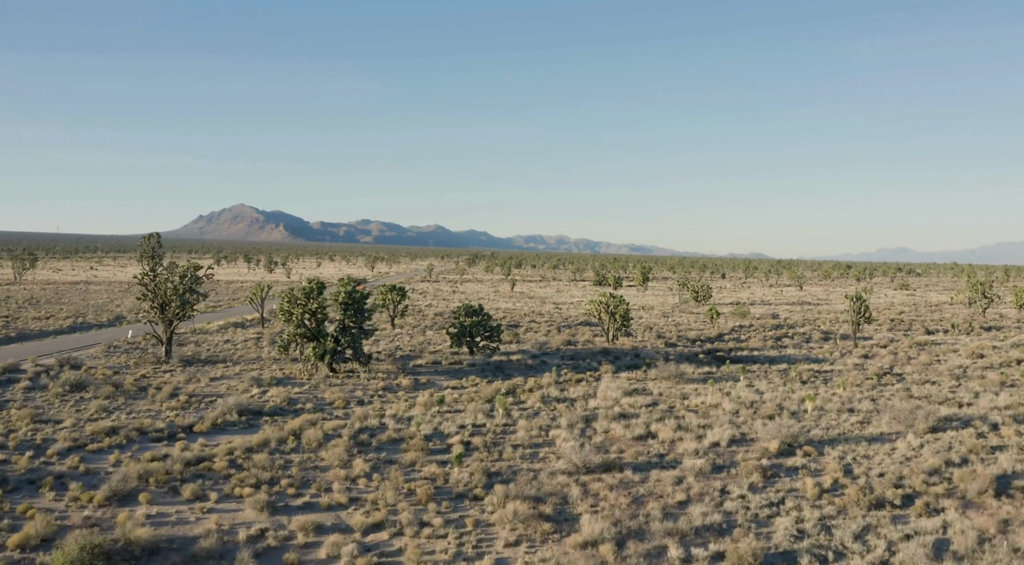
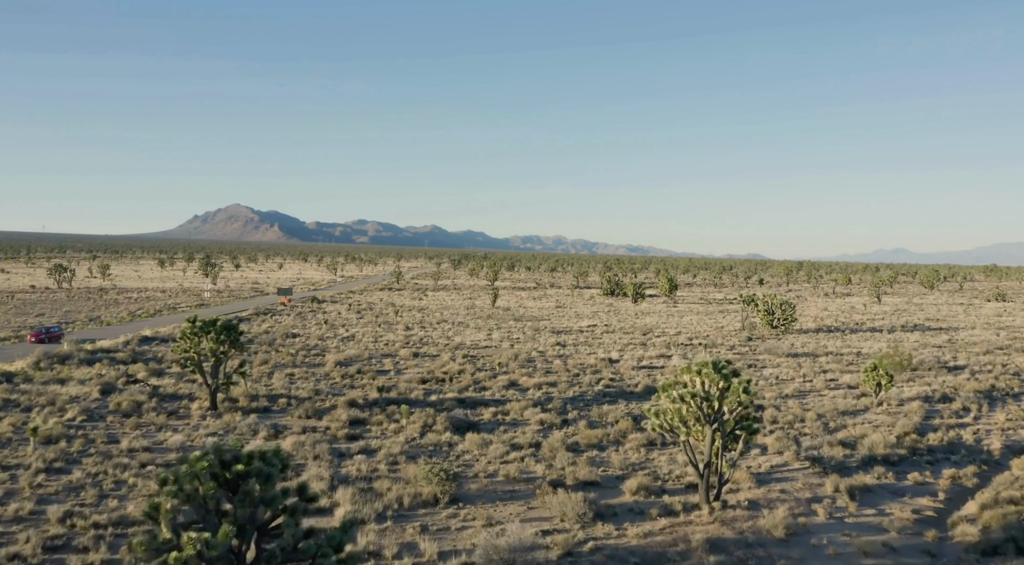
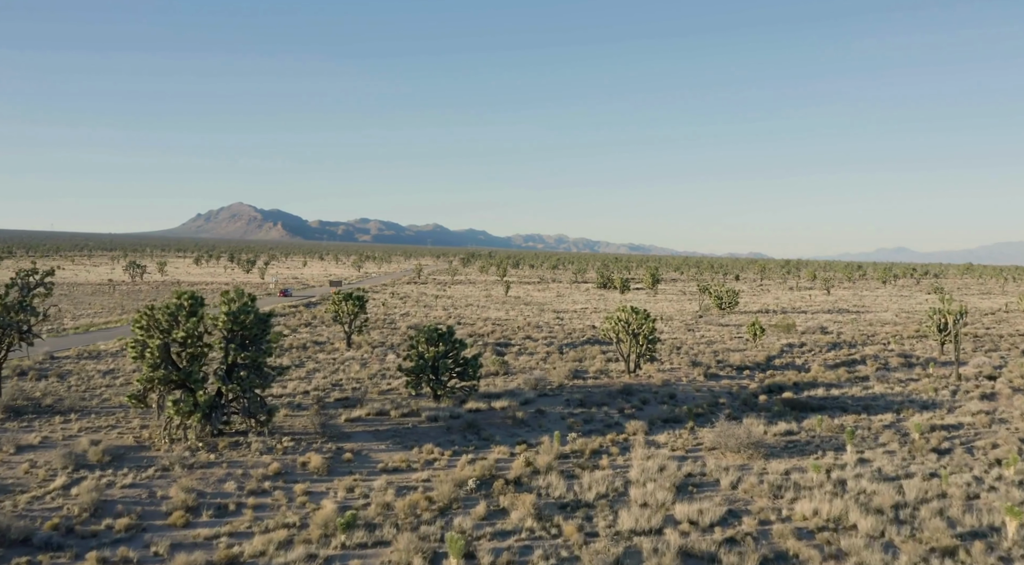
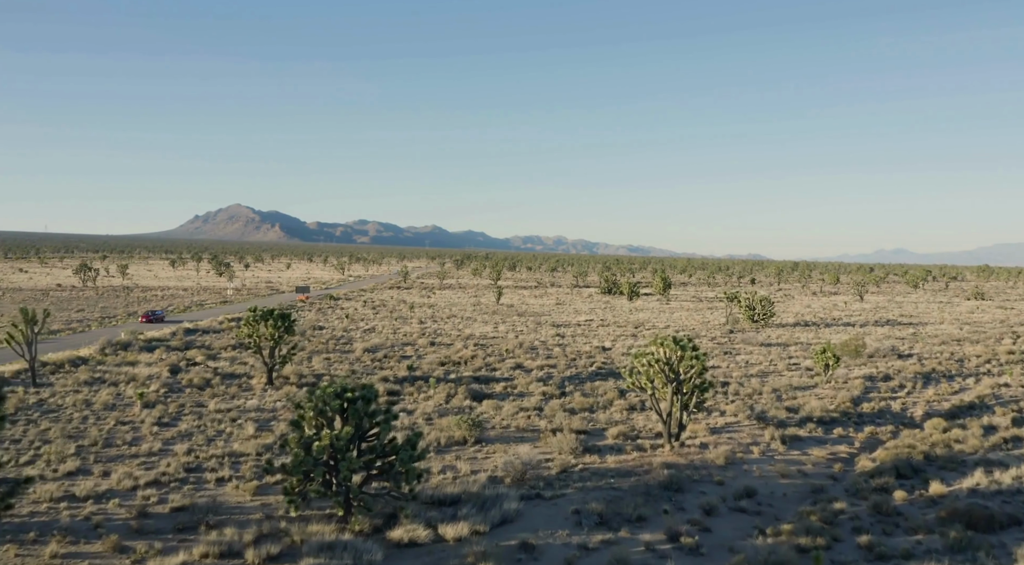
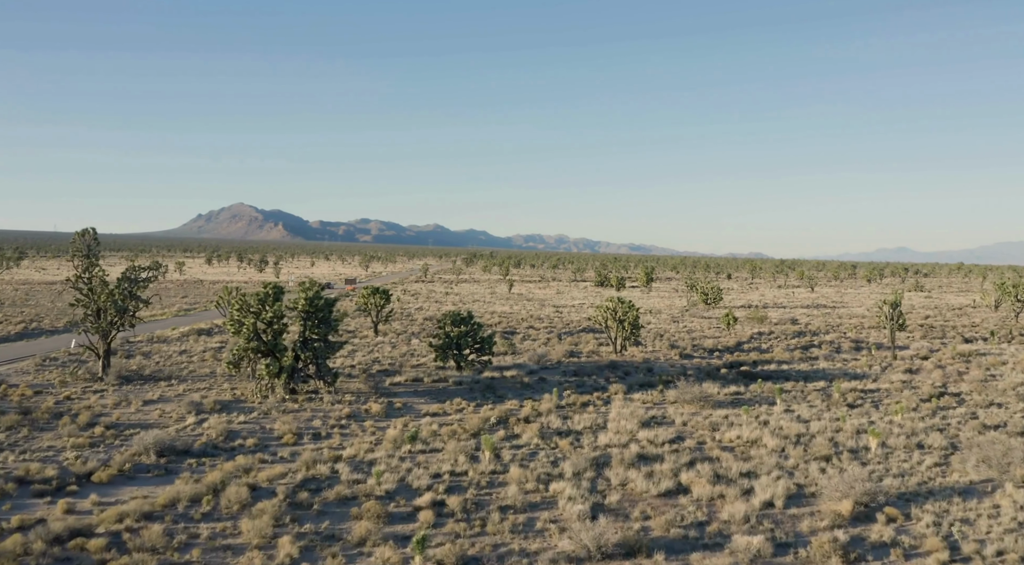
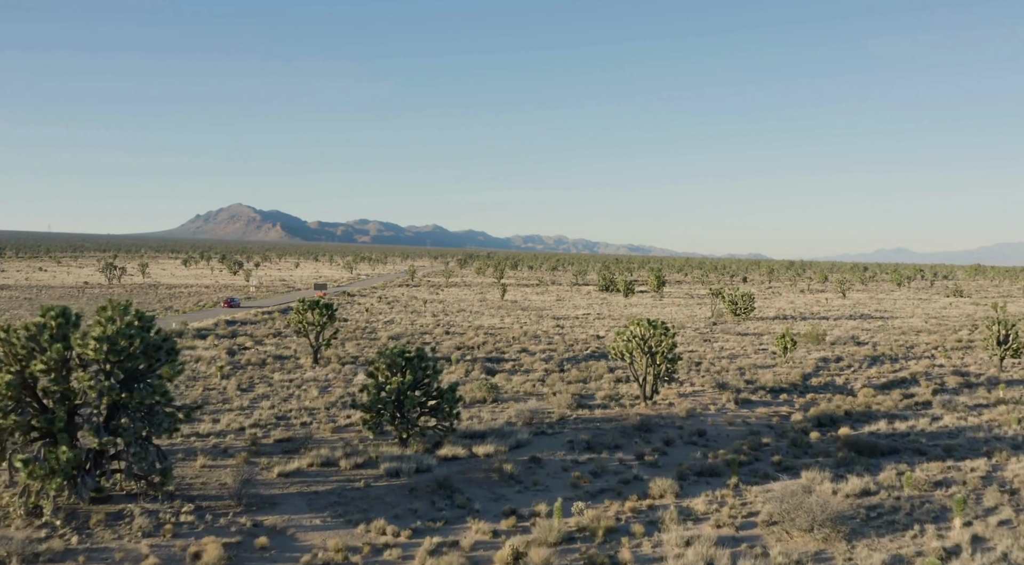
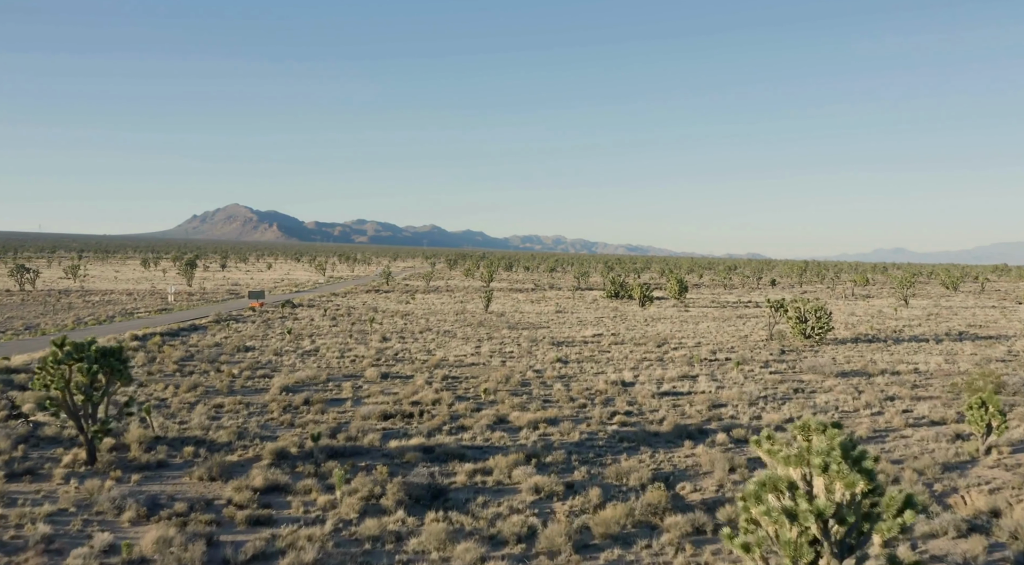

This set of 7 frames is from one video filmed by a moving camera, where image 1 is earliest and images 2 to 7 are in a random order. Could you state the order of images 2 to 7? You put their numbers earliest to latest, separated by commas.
5, 3, 6, 4, 2, 7
